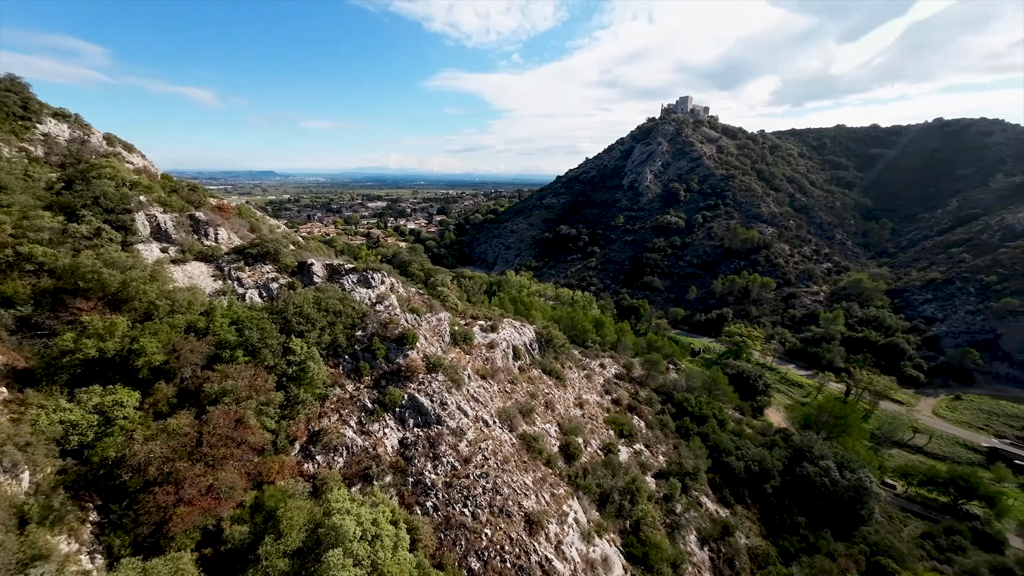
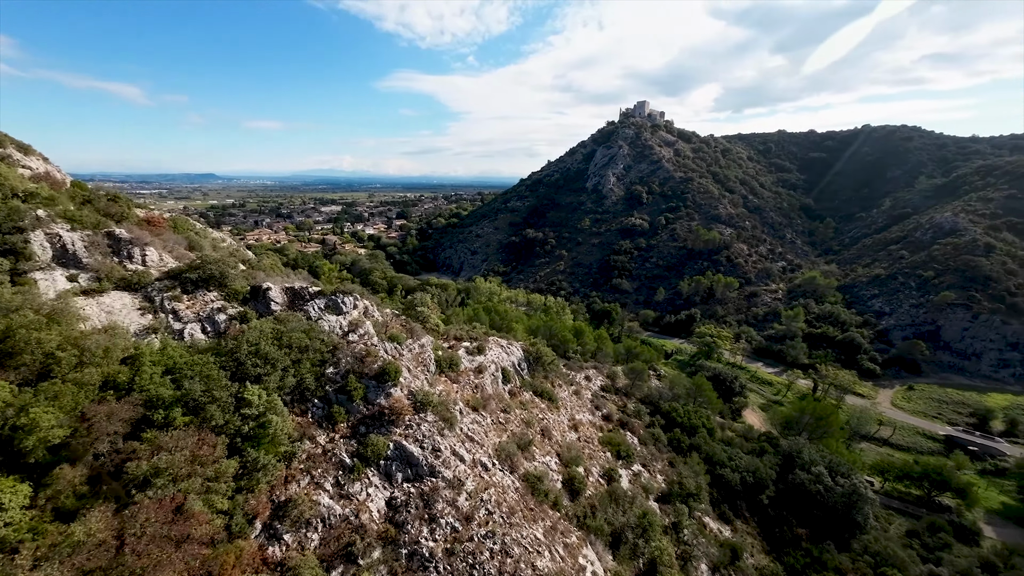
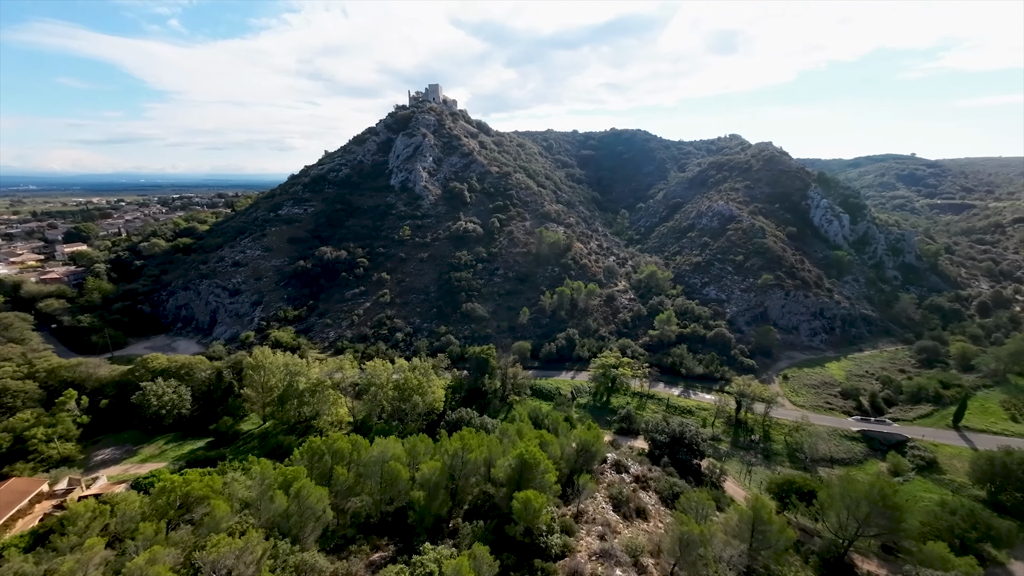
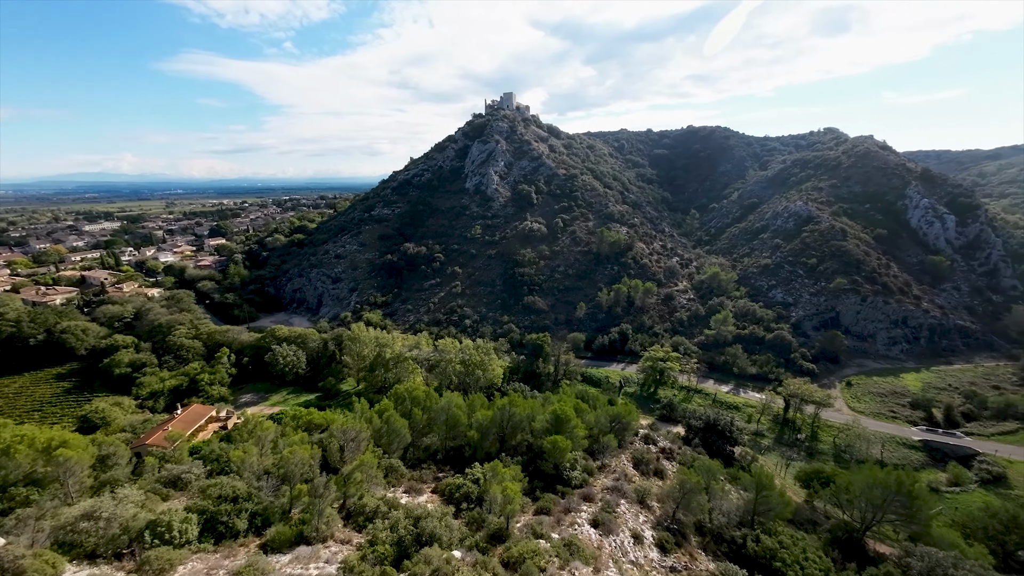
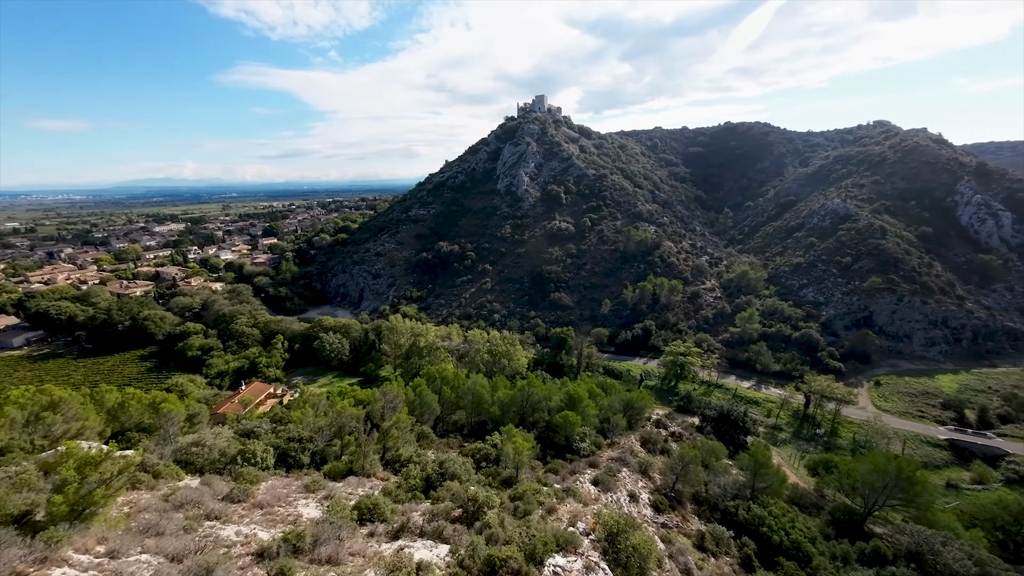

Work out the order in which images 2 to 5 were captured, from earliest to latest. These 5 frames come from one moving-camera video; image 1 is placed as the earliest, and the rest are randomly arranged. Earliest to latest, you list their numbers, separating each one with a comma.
2, 5, 4, 3
